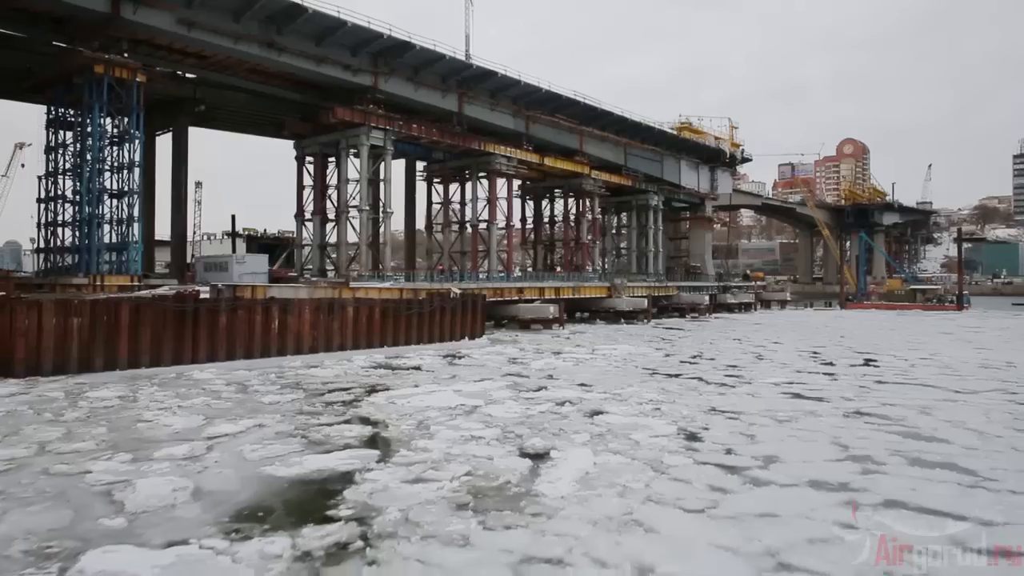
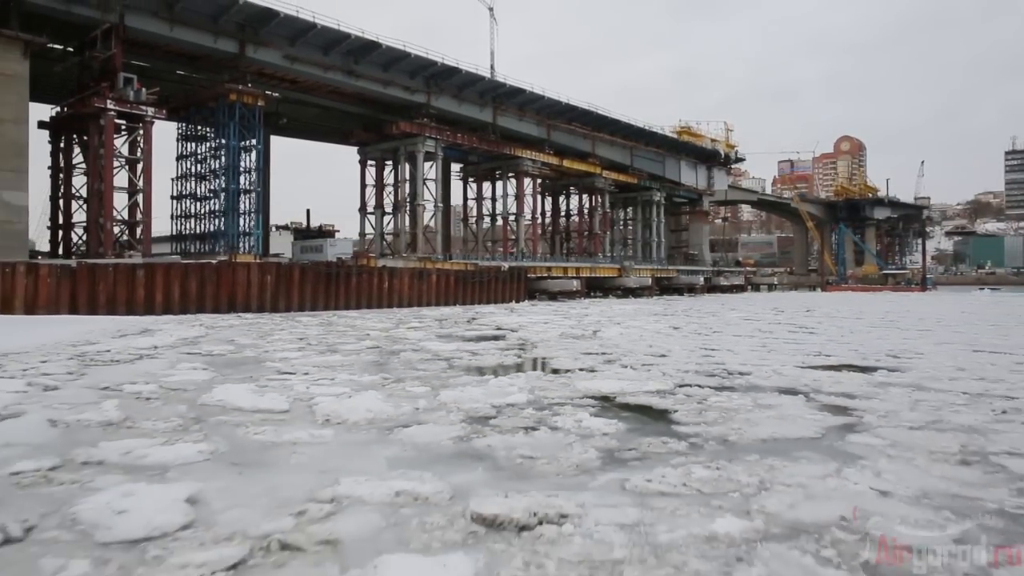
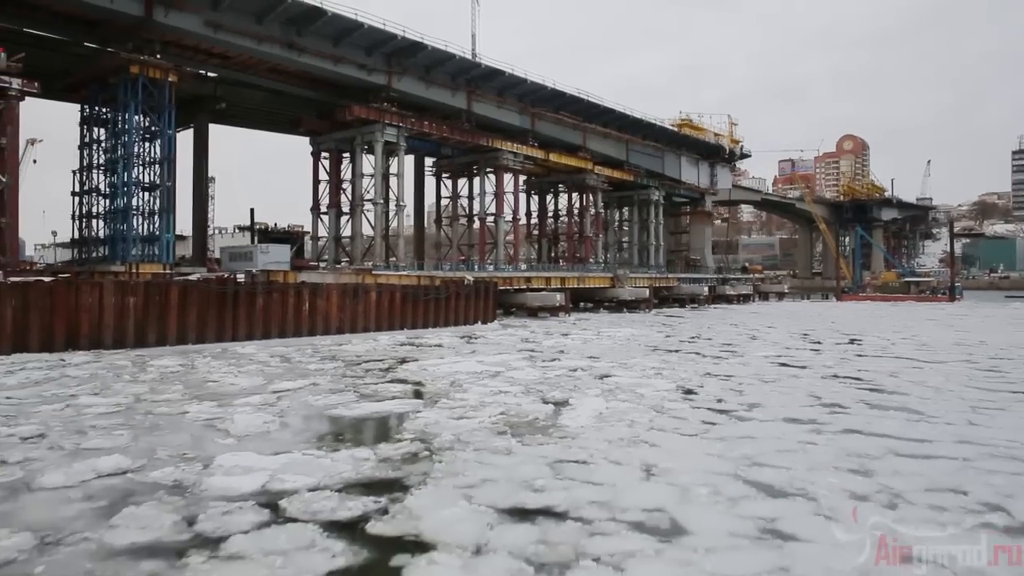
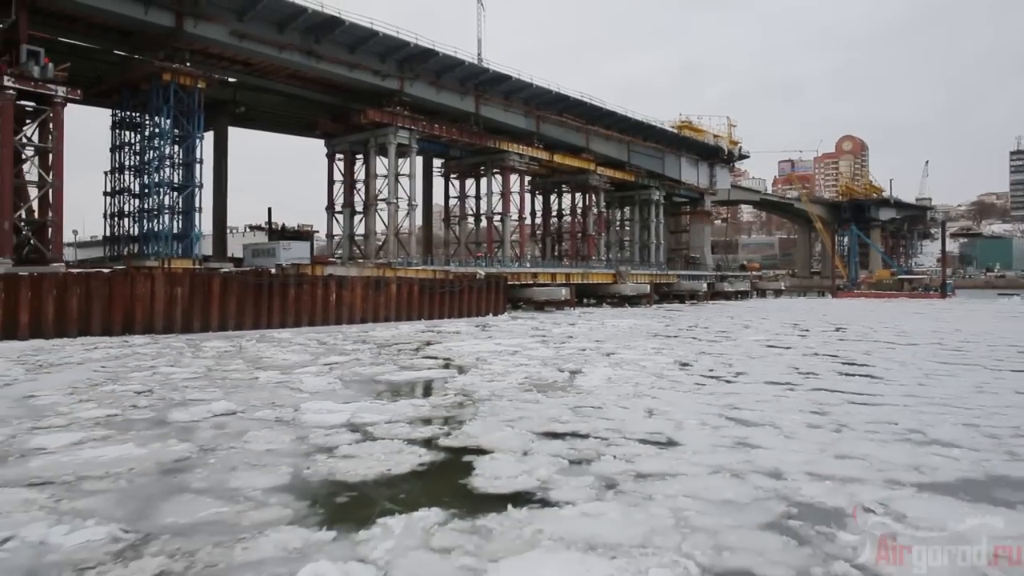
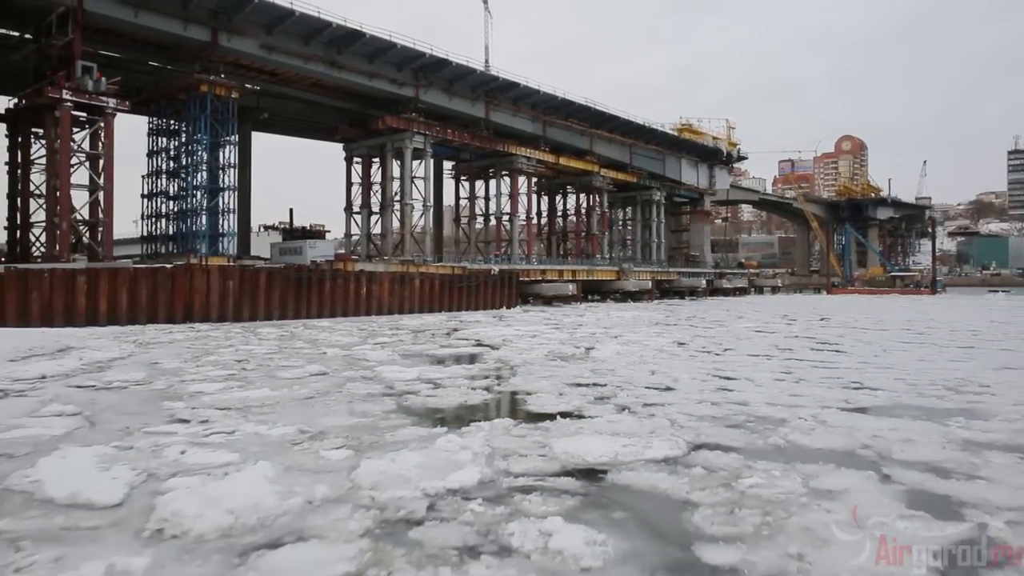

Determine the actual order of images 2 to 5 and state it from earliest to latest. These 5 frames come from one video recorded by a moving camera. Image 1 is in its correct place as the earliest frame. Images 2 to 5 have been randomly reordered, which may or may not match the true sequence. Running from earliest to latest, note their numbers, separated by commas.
3, 4, 5, 2
